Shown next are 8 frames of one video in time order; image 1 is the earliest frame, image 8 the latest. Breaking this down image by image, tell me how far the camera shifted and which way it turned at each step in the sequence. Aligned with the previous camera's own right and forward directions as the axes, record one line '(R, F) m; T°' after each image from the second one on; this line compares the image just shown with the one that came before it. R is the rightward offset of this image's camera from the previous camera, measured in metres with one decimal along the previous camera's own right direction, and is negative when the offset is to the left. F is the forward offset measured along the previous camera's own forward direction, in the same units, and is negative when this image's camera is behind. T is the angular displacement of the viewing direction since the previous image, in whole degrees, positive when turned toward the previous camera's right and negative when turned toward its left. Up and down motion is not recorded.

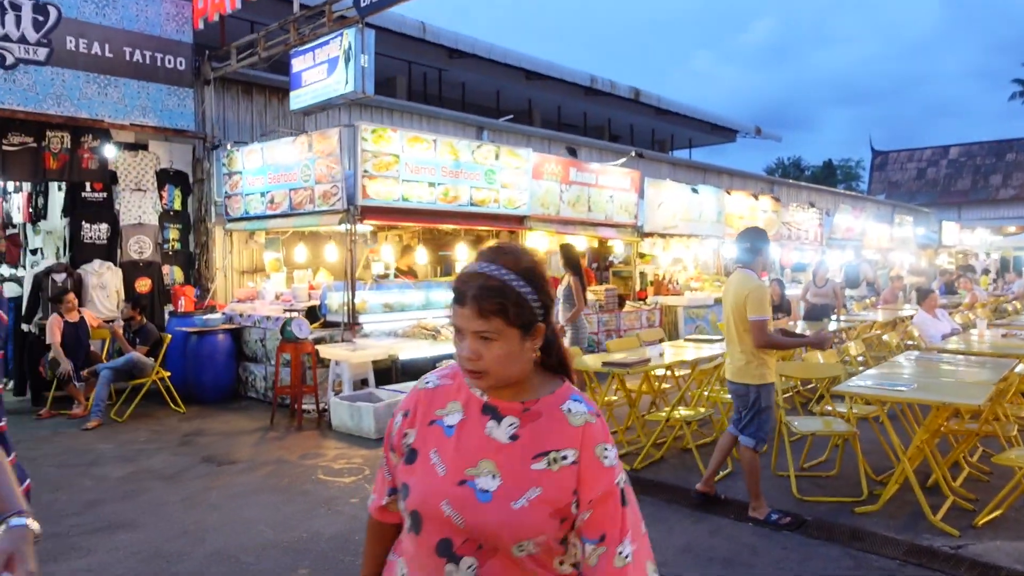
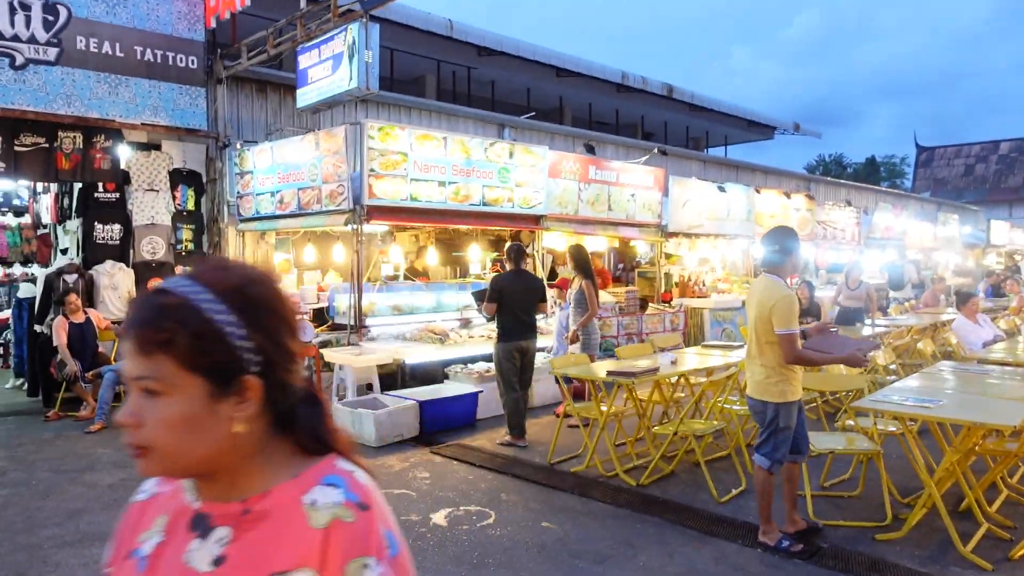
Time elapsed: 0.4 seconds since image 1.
(+0.3, +0.3) m; -3°
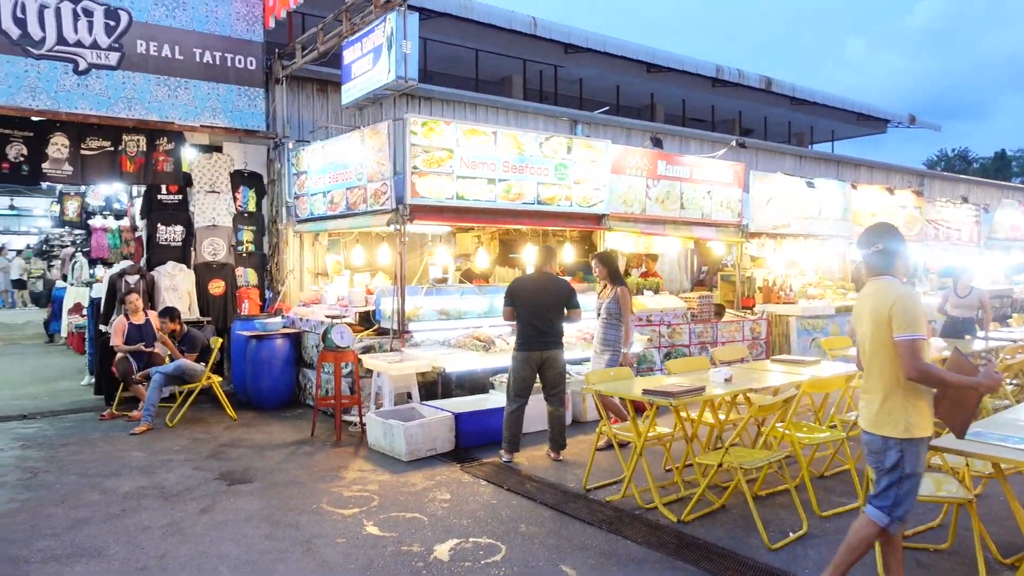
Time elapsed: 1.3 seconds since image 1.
(+0.4, +0.5) m; -8°
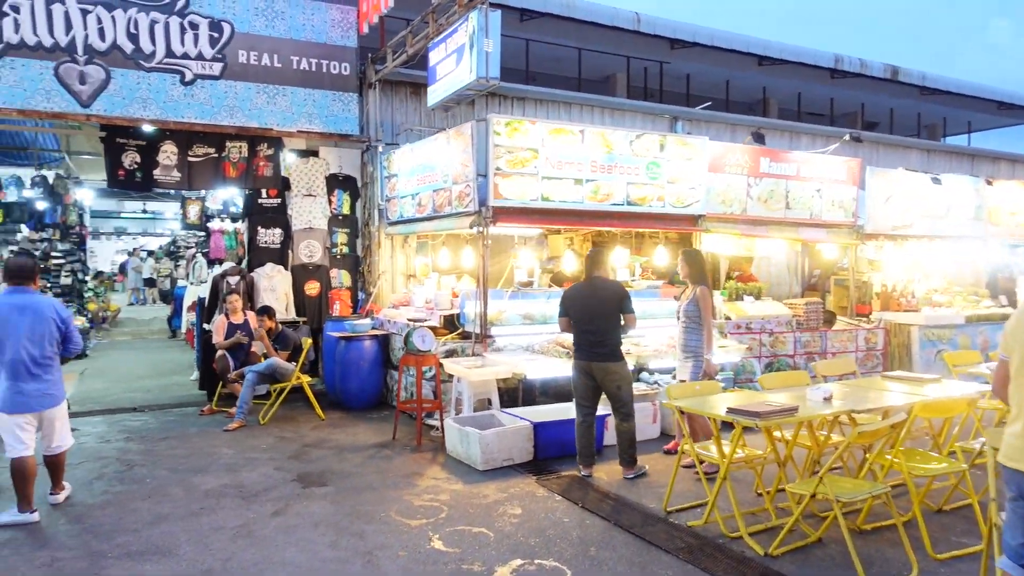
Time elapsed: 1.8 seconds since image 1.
(+0.2, +0.2) m; -8°
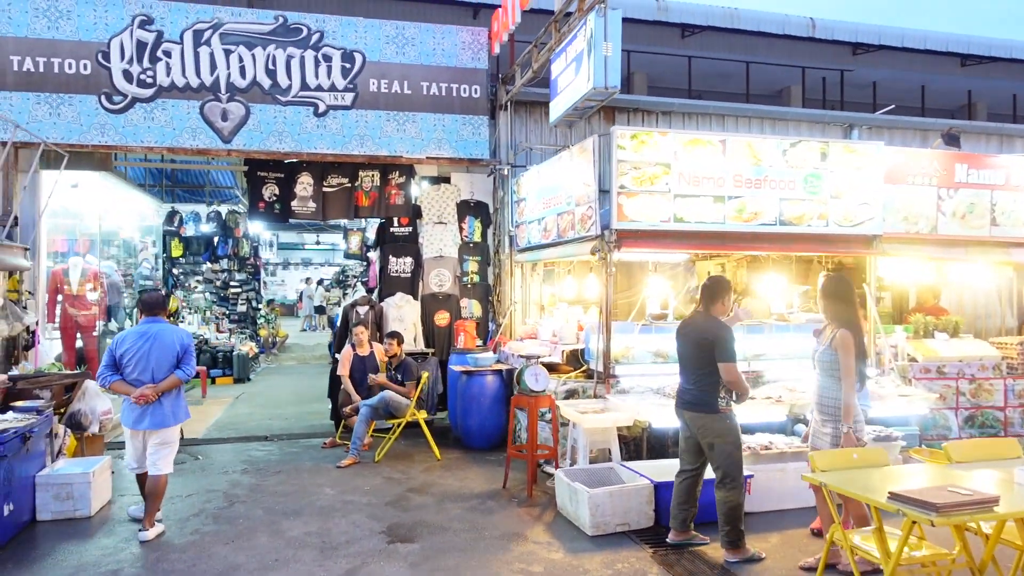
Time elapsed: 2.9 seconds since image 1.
(+0.4, +0.7) m; -14°
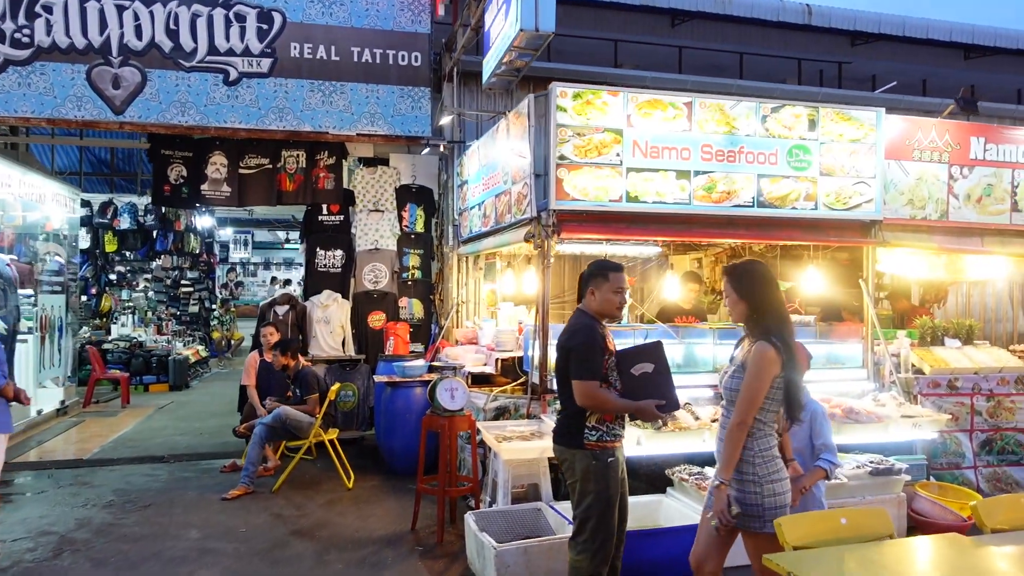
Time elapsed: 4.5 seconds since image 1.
(+0.6, +1.1) m; 0°
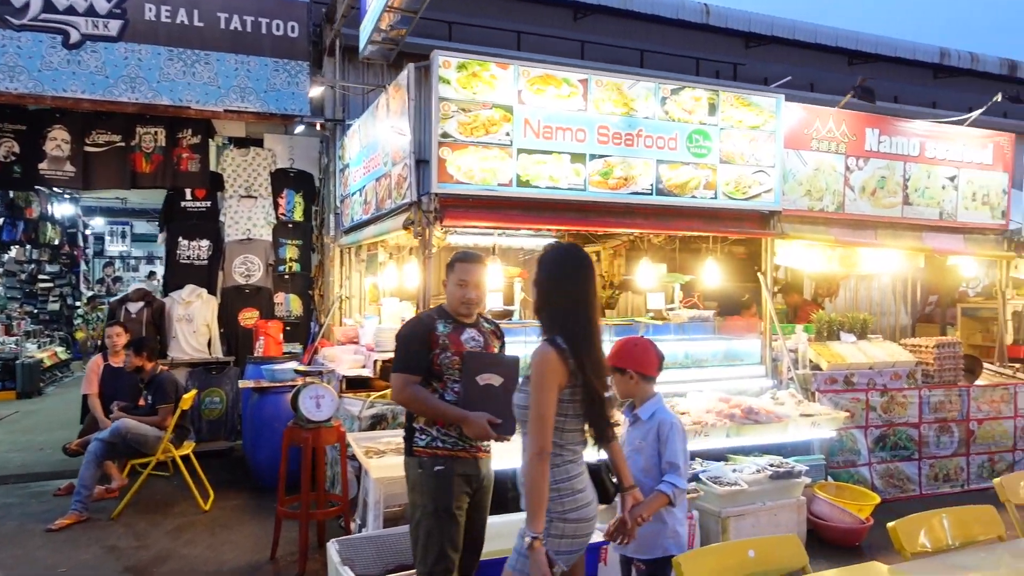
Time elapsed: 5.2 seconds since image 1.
(+0.2, +0.5) m; +7°
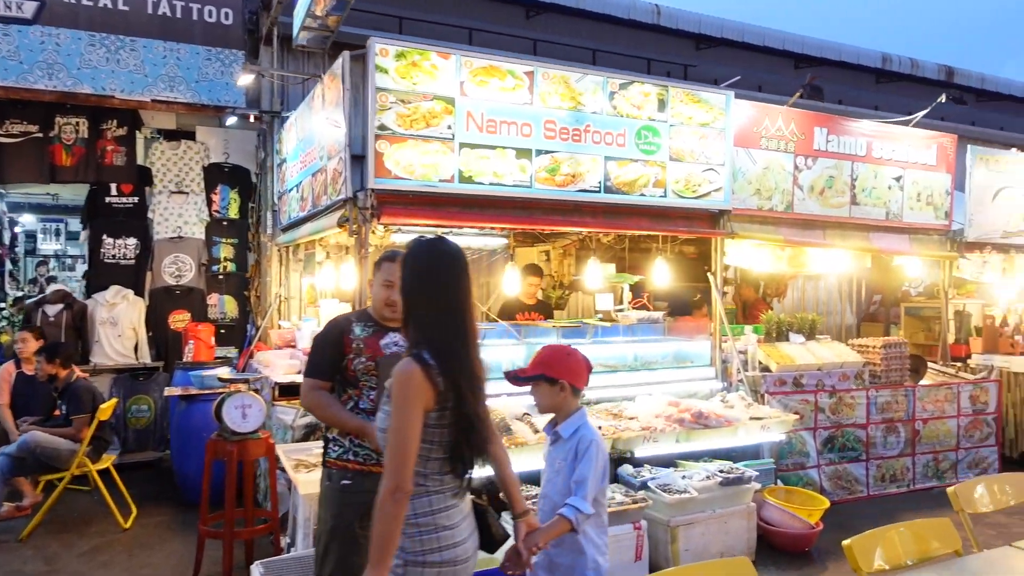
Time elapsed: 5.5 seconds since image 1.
(+0.1, +0.2) m; +4°
